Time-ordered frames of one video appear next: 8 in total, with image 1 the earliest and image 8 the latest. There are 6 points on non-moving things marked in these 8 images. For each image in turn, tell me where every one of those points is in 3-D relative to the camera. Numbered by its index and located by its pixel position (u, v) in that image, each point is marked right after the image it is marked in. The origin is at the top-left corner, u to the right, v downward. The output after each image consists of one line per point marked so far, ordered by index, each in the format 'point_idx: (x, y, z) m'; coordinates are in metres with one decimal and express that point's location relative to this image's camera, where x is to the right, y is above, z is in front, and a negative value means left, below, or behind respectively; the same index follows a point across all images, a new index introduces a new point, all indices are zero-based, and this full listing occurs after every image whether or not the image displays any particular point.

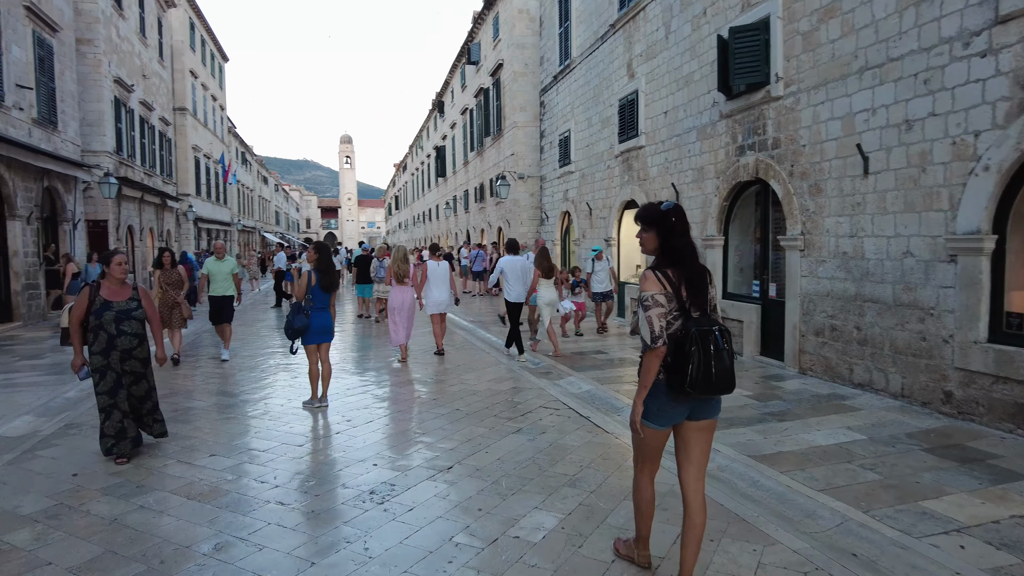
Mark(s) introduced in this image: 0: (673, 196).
0: (+2.6, +1.5, +10.2) m
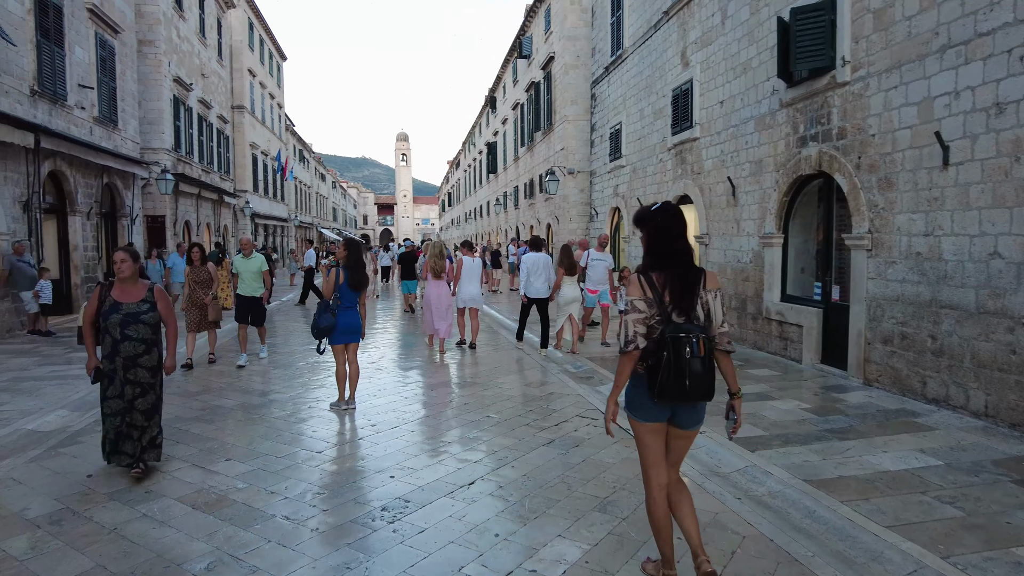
0: (+3.2, +1.4, +9.6) m
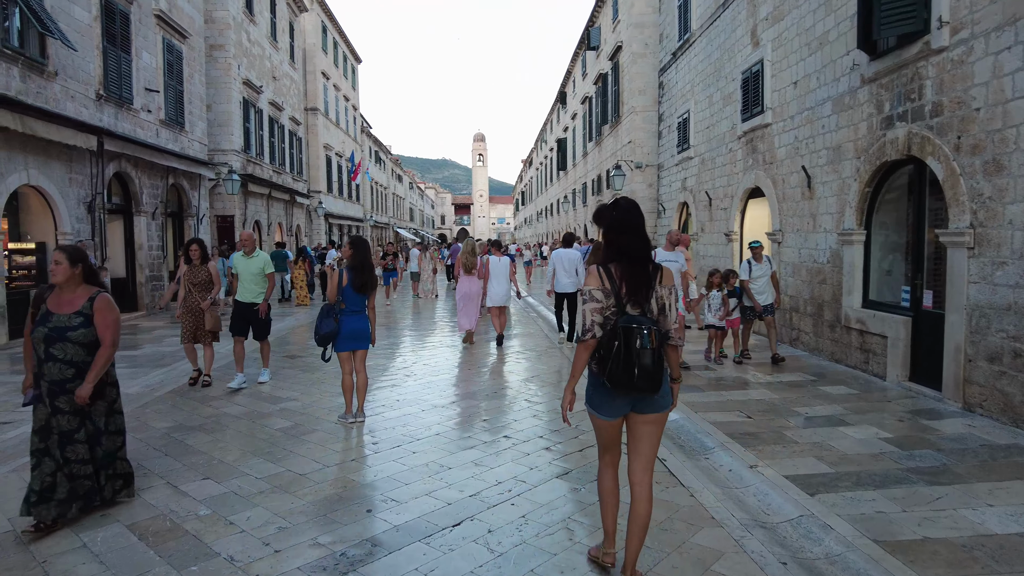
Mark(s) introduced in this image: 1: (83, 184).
0: (+3.9, +1.4, +8.5) m
1: (-7.9, +1.9, +11.8) m
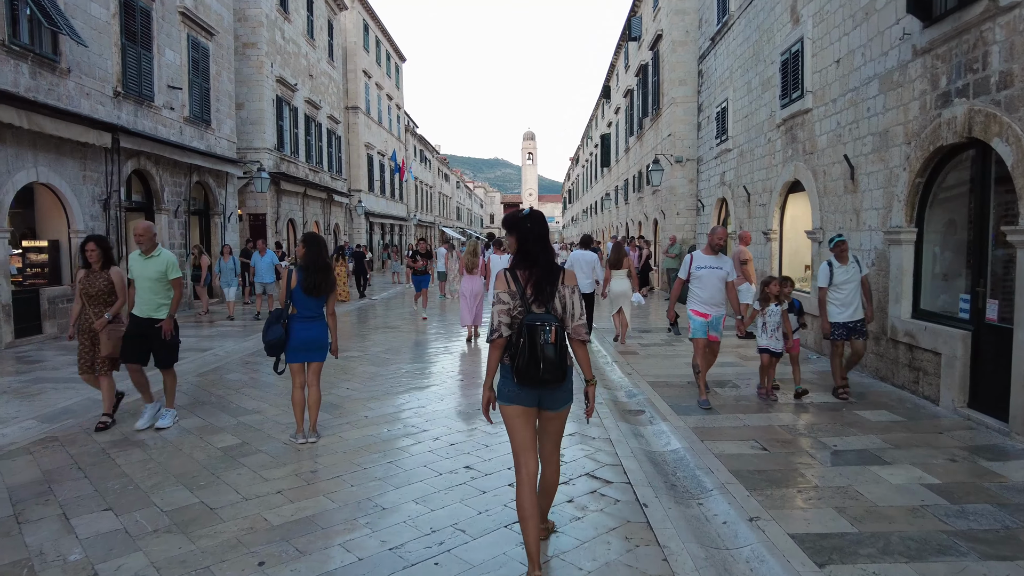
0: (+3.9, +1.3, +7.5) m
1: (-7.6, +2.0, +11.7) m
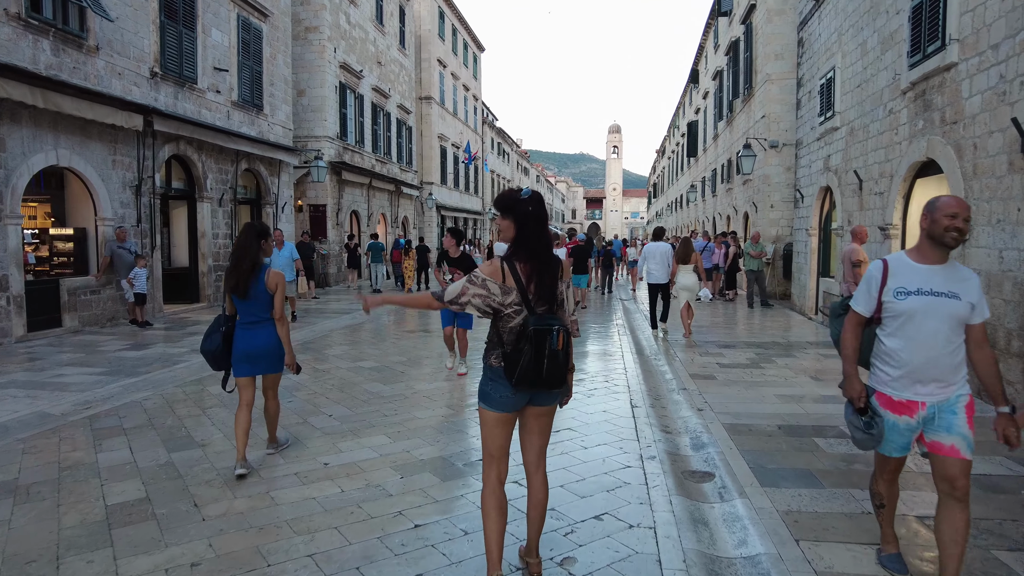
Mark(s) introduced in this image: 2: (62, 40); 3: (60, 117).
0: (+4.2, +1.2, +5.4) m
1: (-6.6, +2.1, +11.1) m
2: (-6.7, +3.7, +9.6) m
3: (-6.8, +2.6, +9.6) m
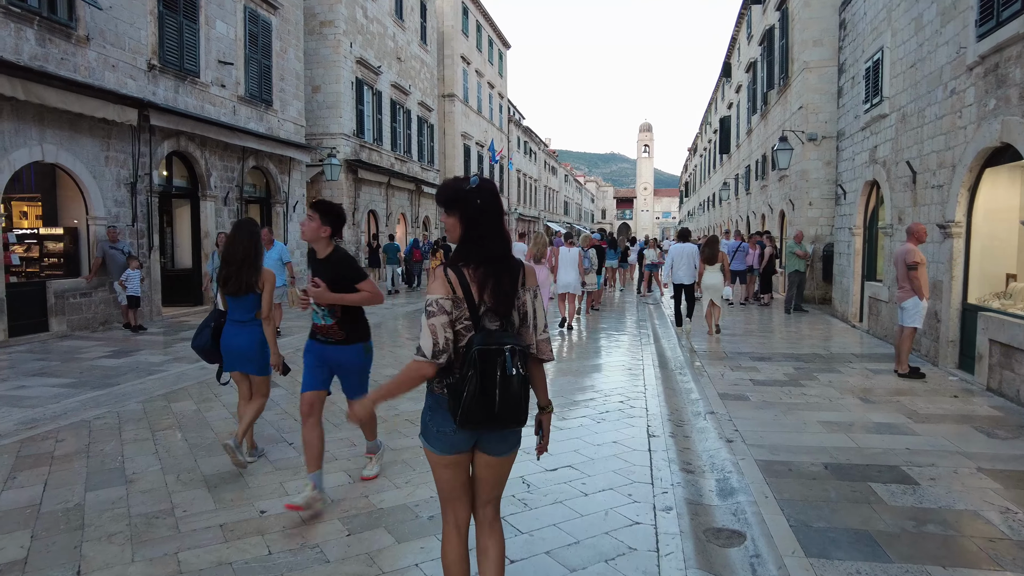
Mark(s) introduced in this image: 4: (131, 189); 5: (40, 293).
0: (+4.2, +1.1, +4.4) m
1: (-6.4, +2.1, +10.6) m
2: (-6.6, +3.7, +9.1) m
3: (-6.6, +2.5, +9.1) m
4: (-6.3, +1.6, +10.6) m
5: (-6.8, -0.1, +9.2) m
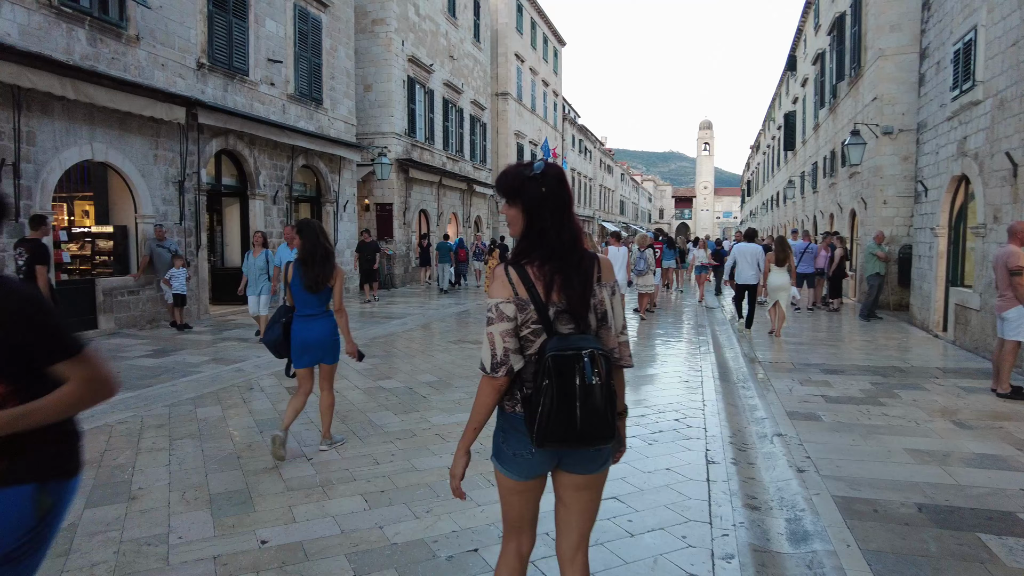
0: (+4.4, +1.1, +3.6) m
1: (-5.6, +2.1, +10.6) m
2: (-5.9, +3.7, +9.1) m
3: (-5.9, +2.6, +9.1) m
4: (-5.5, +1.7, +10.7) m
5: (-6.1, 0.0, +9.3) m
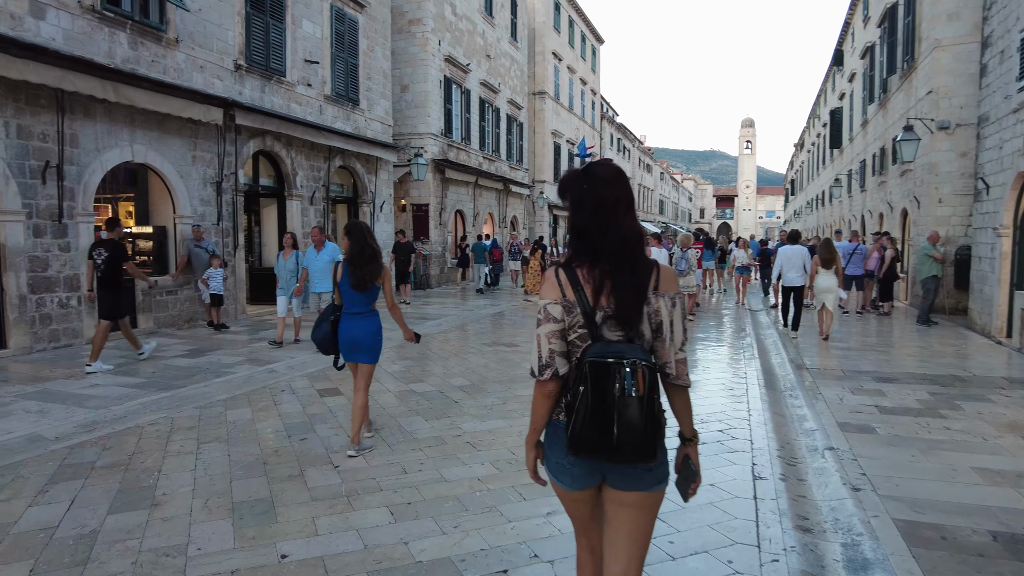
0: (+4.6, +1.0, +3.1) m
1: (-5.0, +2.1, +10.7) m
2: (-5.4, +3.7, +9.3) m
3: (-5.4, +2.6, +9.3) m
4: (-4.9, +1.7, +10.8) m
5: (-5.6, 0.0, +9.4) m
